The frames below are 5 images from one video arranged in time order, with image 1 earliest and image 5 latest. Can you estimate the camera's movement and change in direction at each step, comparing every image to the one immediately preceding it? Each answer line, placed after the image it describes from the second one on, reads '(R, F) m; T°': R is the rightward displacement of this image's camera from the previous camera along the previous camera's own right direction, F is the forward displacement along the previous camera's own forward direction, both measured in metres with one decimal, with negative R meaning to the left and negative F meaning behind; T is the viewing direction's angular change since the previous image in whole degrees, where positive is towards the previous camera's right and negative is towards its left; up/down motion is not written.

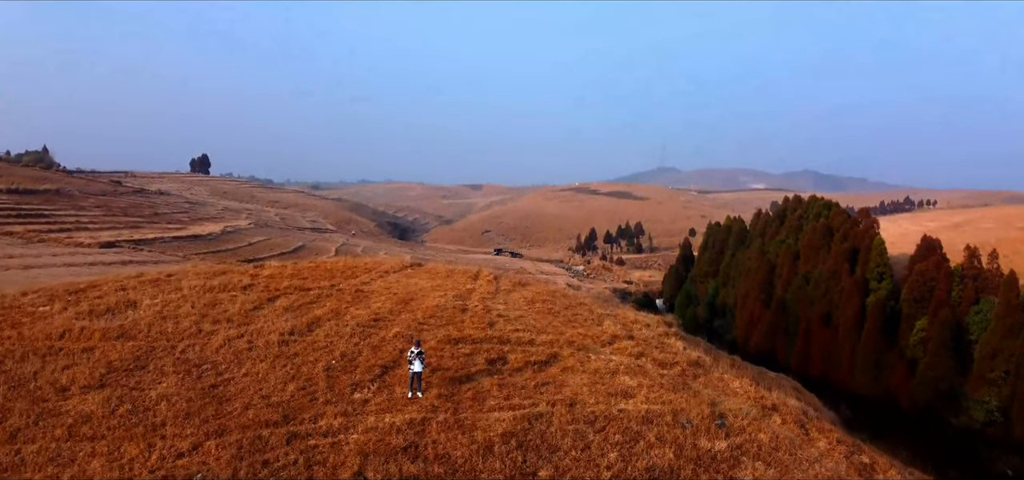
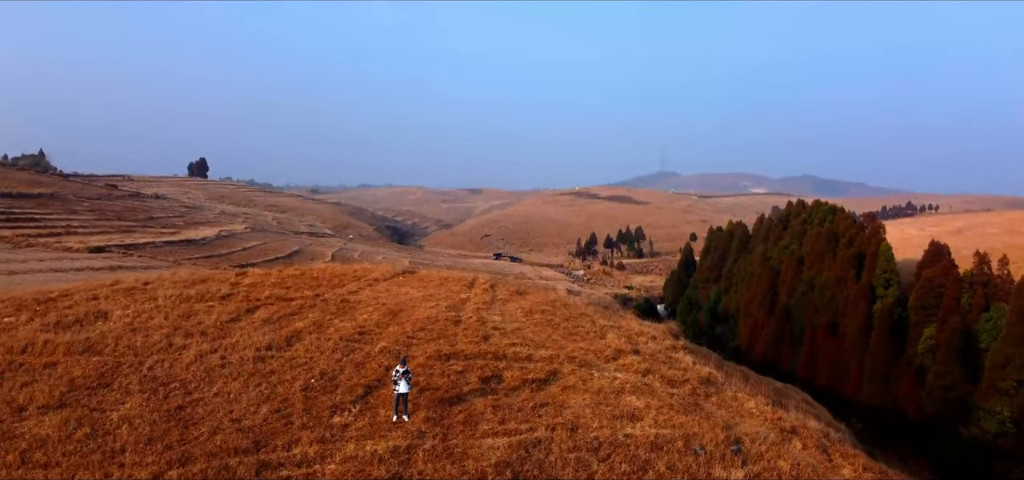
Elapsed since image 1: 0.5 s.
(0.0, +0.5) m; 0°
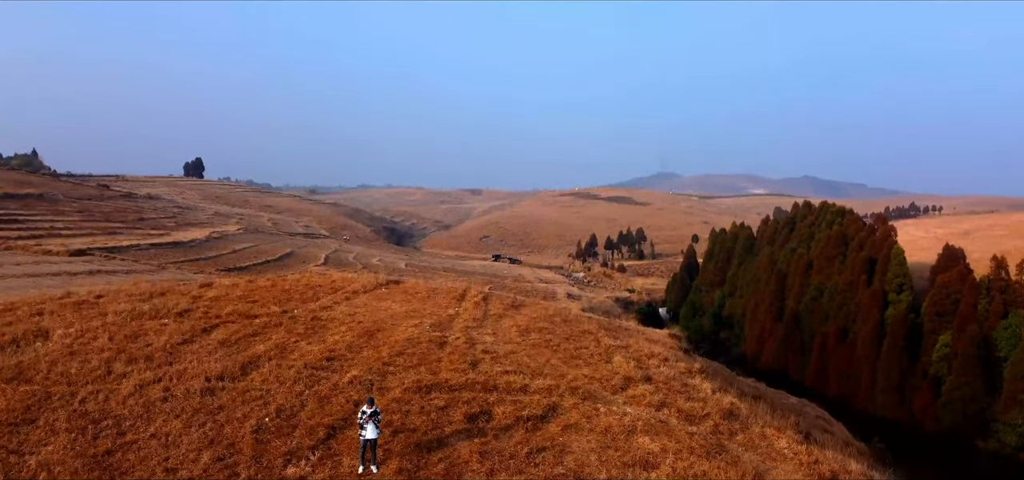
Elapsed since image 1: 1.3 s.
(+0.1, +0.8) m; 0°
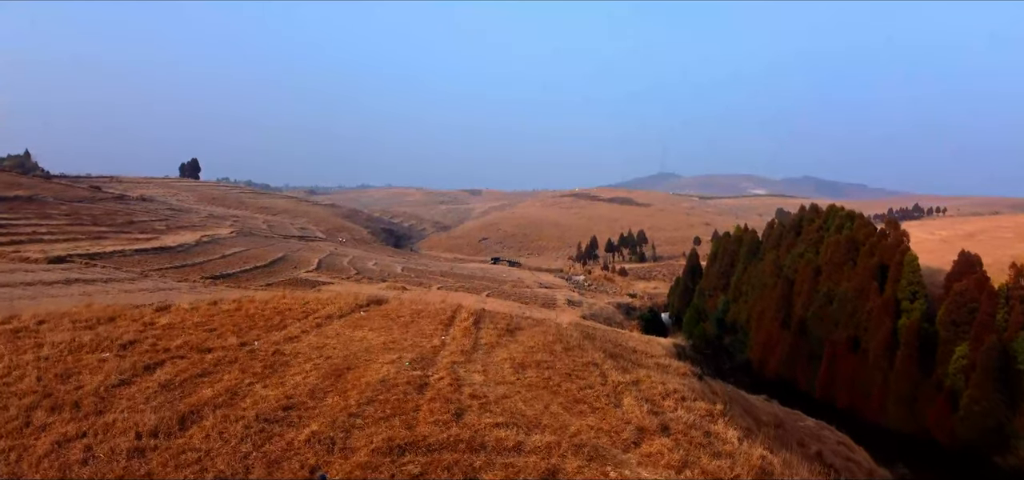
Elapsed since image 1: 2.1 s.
(+0.1, +0.8) m; 0°
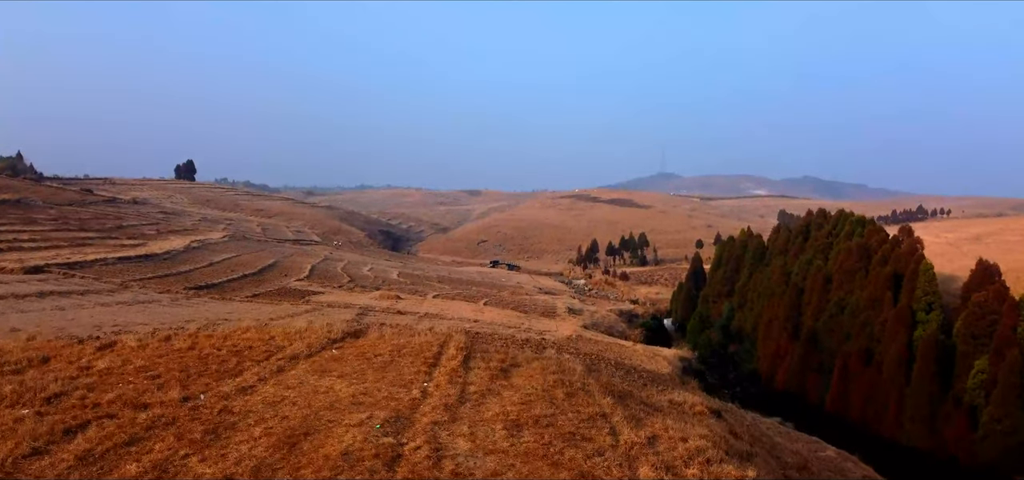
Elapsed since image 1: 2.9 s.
(0.0, +0.8) m; 0°
